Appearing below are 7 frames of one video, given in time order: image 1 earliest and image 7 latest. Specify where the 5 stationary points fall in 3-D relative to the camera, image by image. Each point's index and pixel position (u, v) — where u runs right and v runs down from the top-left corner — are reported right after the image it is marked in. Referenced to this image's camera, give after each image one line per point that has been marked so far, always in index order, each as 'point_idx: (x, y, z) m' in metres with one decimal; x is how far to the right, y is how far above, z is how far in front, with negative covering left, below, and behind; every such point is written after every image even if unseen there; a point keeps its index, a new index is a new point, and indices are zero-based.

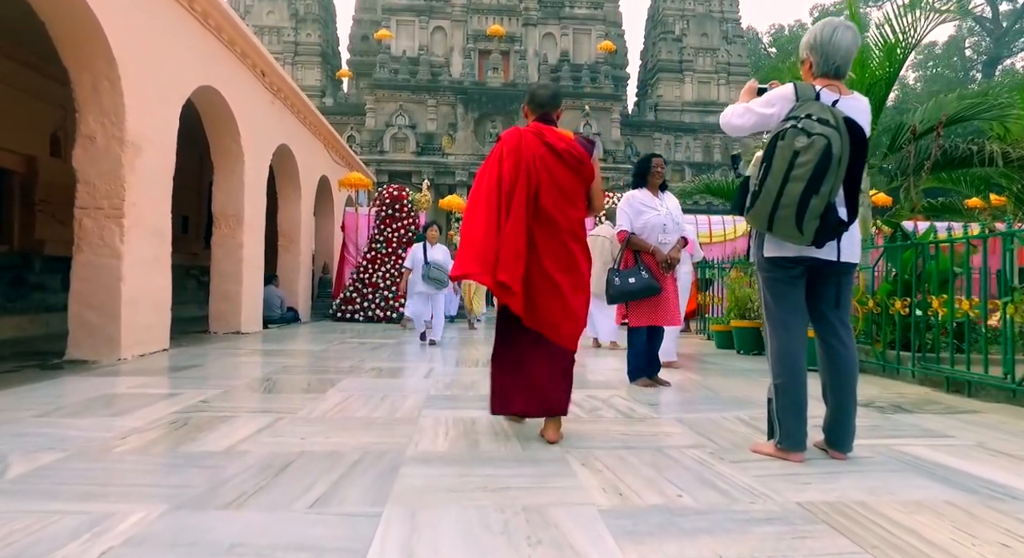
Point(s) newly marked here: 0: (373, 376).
0: (-1.0, -0.7, +4.8) m
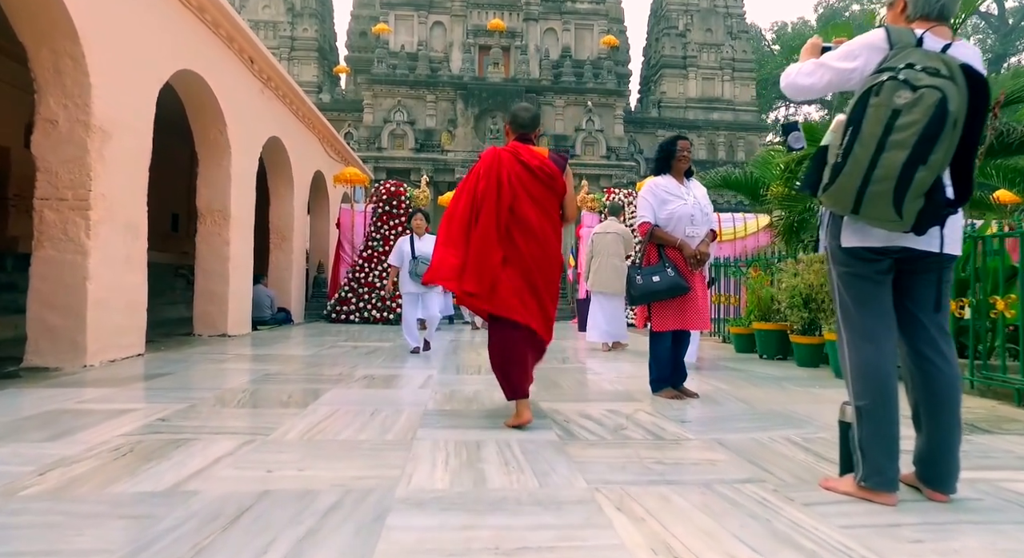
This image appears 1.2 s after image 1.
0: (-1.0, -0.7, +4.3) m
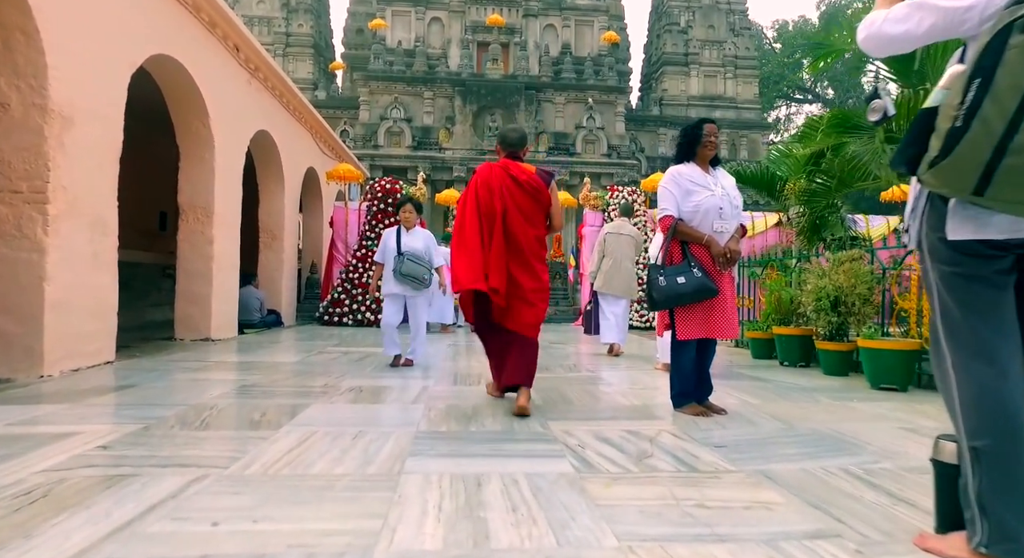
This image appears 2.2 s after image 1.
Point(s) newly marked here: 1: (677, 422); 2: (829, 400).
0: (-0.9, -0.7, +3.8) m
1: (+0.8, -0.7, +3.3) m
2: (+2.0, -0.8, +4.1) m
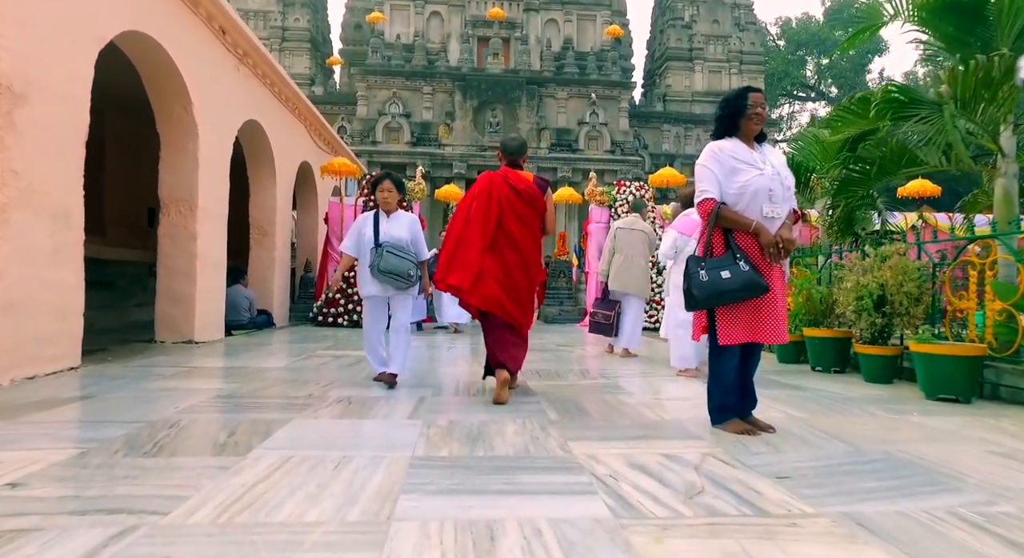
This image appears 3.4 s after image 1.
0: (-0.9, -0.7, +3.3) m
1: (+0.9, -0.7, +2.8) m
2: (+2.0, -0.7, +3.5) m
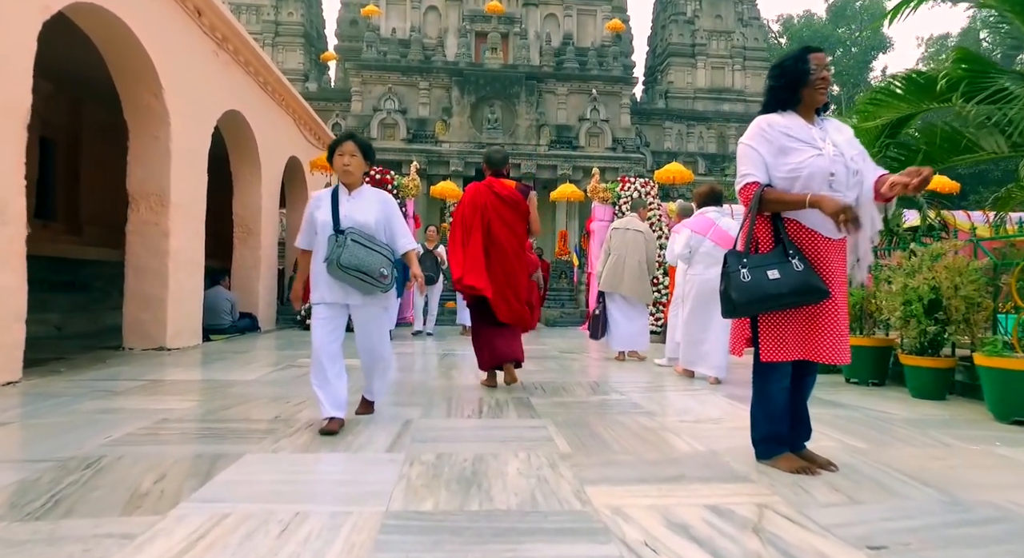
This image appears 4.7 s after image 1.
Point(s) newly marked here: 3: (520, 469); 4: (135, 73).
0: (-0.9, -0.7, +2.7) m
1: (+0.9, -0.7, +2.3) m
2: (+2.0, -0.7, +3.0) m
3: (0.0, -0.7, +2.5) m
4: (-3.6, +2.0, +6.2) m
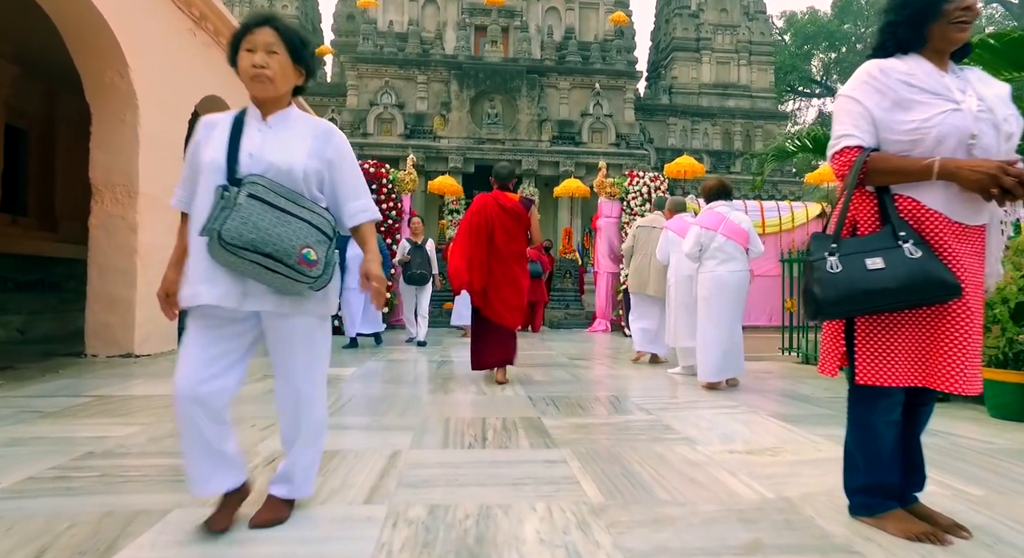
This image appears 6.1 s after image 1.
0: (-0.8, -0.7, +2.1) m
1: (+1.0, -0.7, +1.6) m
2: (+2.1, -0.7, +2.3) m
3: (+0.1, -0.7, +1.9) m
4: (-3.6, +2.0, +5.6) m
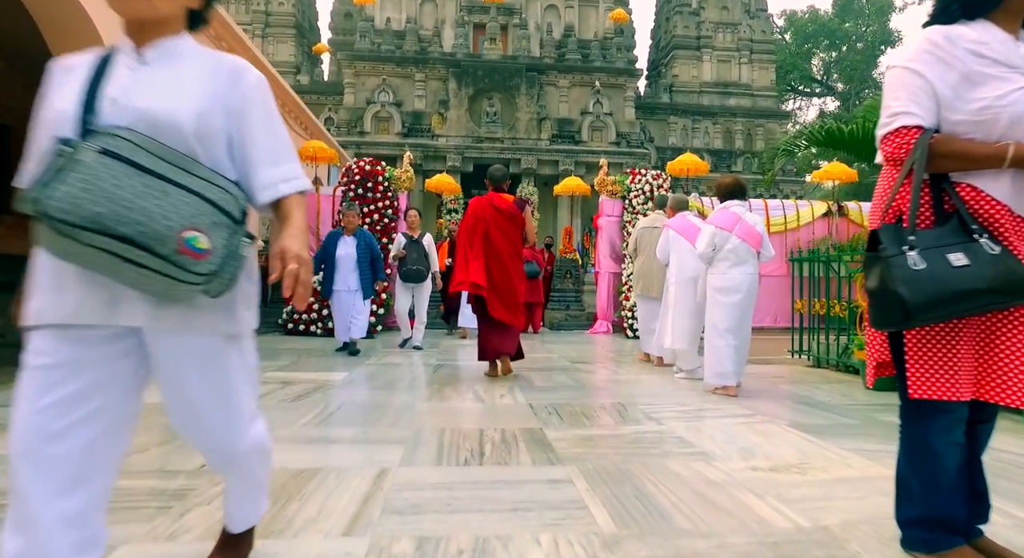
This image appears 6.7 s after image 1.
0: (-0.8, -0.7, +1.8) m
1: (+1.0, -0.7, +1.4) m
2: (+2.1, -0.7, +2.1) m
3: (+0.1, -0.7, +1.6) m
4: (-3.6, +2.0, +5.3) m
